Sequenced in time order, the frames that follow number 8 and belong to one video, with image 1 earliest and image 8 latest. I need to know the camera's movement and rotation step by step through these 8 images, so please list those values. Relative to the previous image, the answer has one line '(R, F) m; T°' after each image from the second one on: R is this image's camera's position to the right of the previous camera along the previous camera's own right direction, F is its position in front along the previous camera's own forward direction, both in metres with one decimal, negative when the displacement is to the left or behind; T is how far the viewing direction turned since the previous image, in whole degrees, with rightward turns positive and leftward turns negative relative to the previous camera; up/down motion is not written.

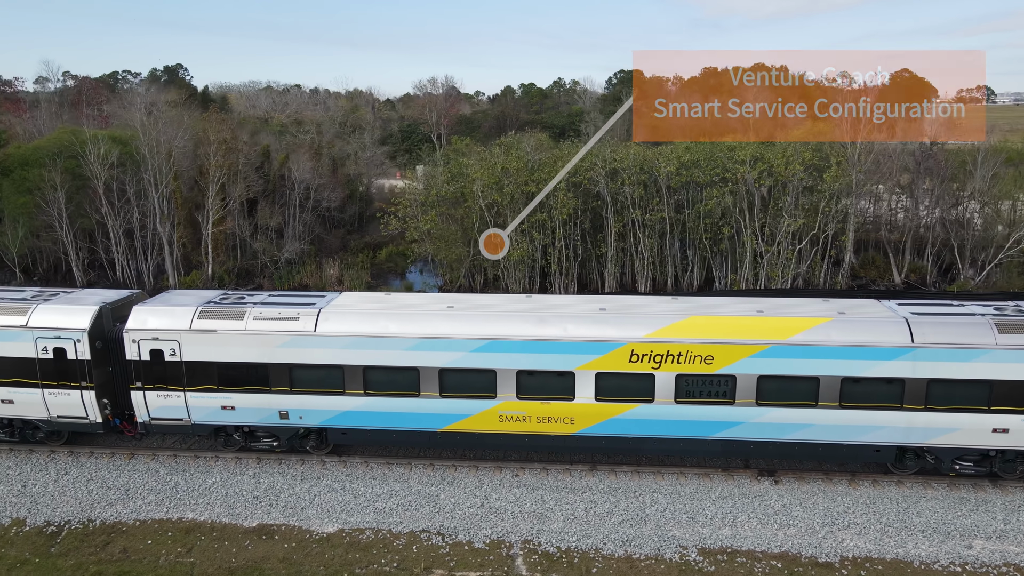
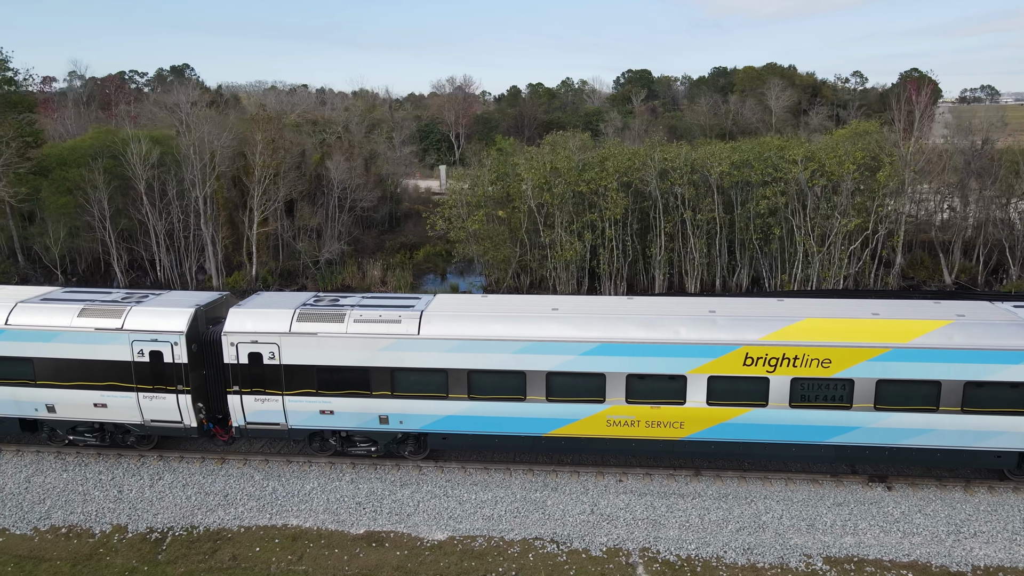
(-1.9, +0.2) m; 0°
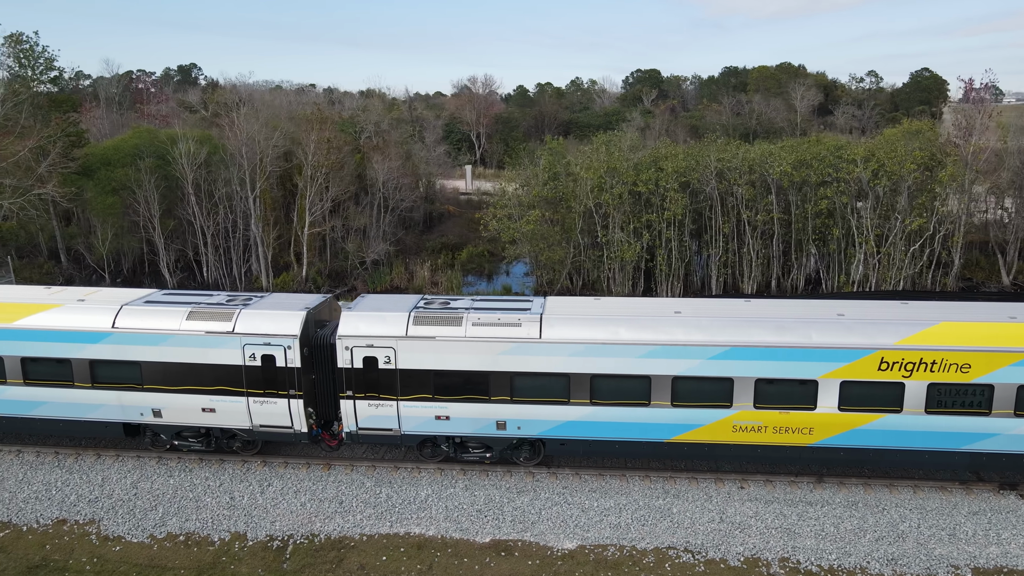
(-2.1, +0.2) m; 0°
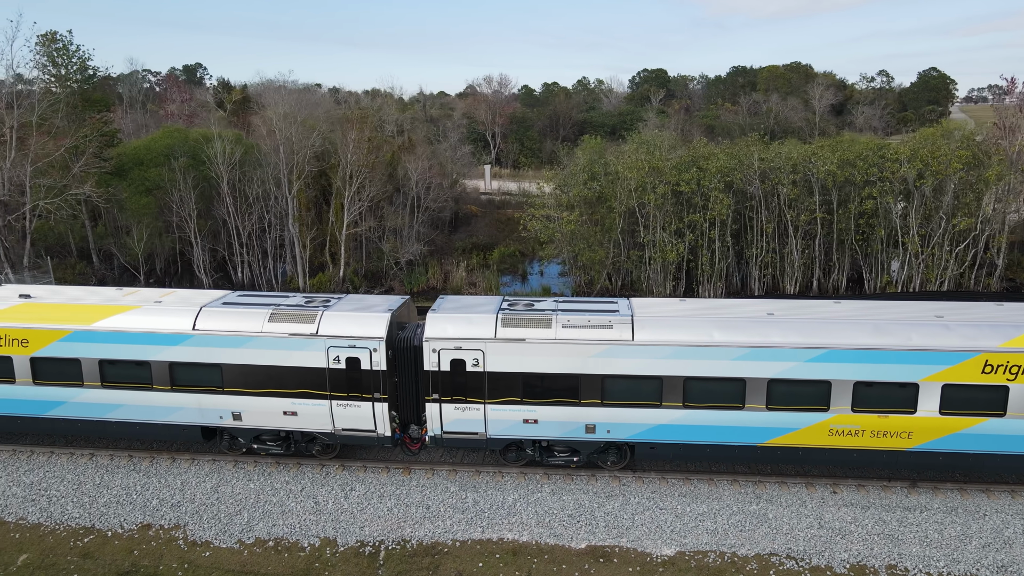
(-1.6, +0.2) m; 0°
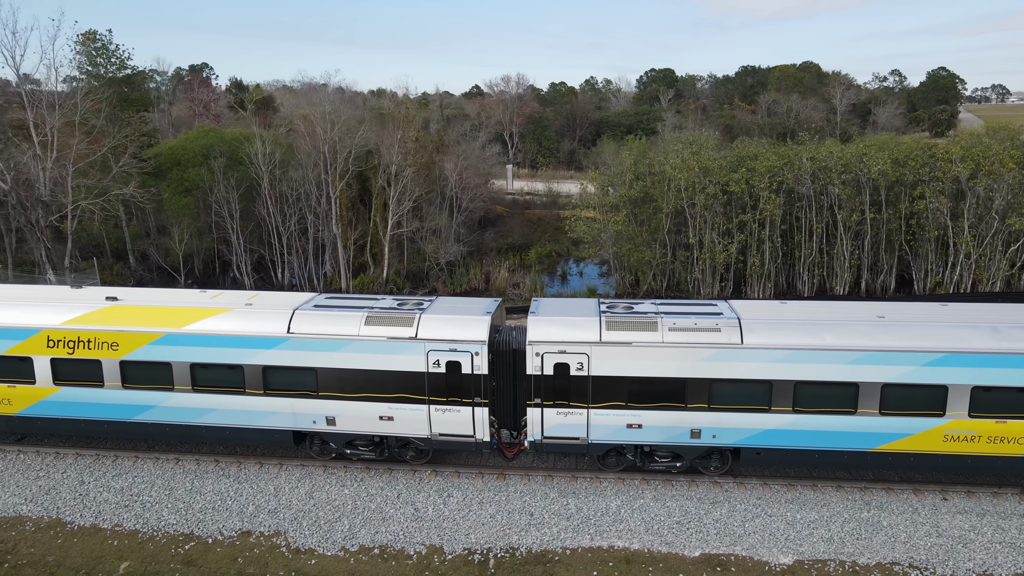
(-1.8, +0.2) m; 0°
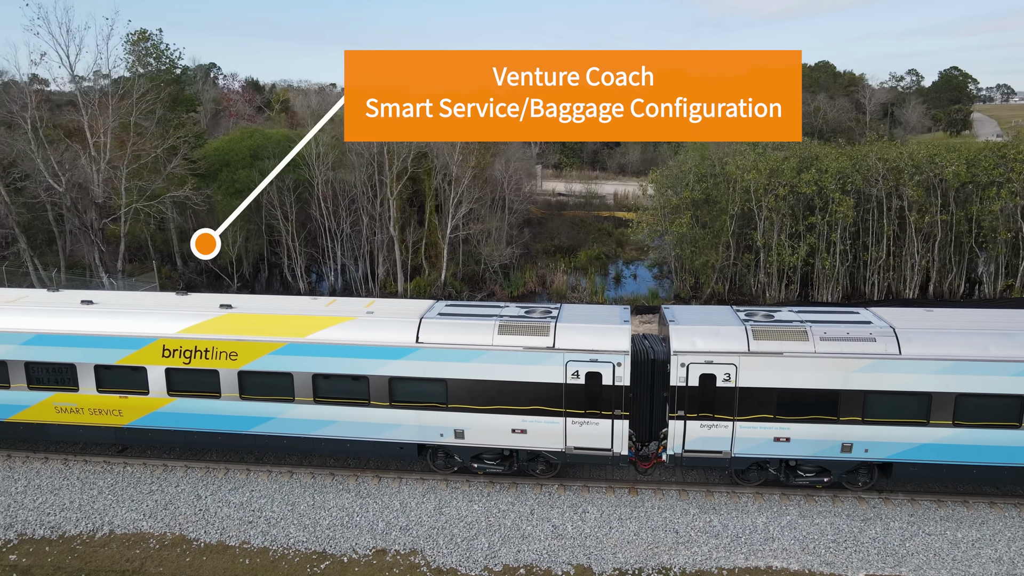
(-2.4, +0.4) m; 0°
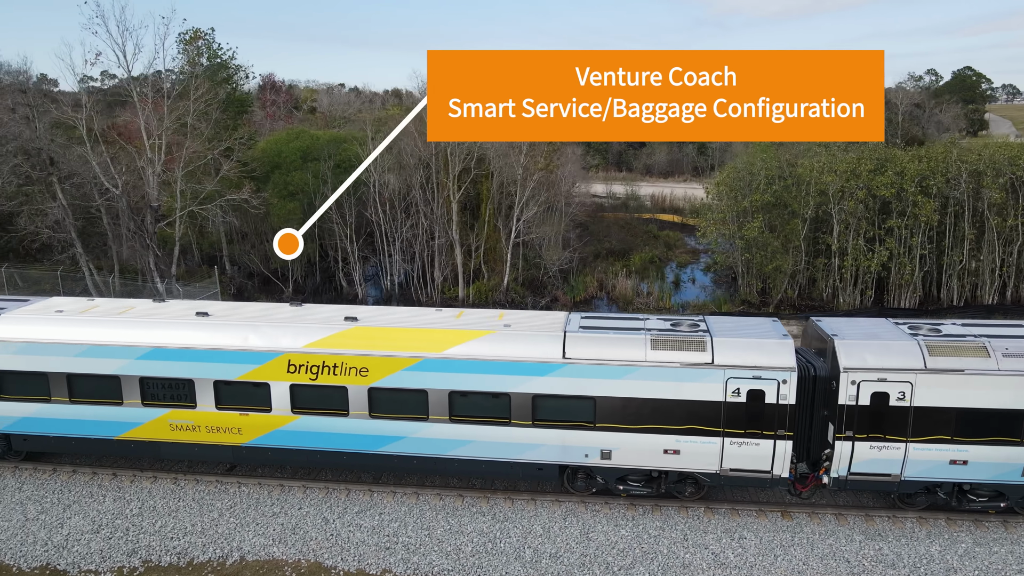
(-2.5, +0.6) m; 0°
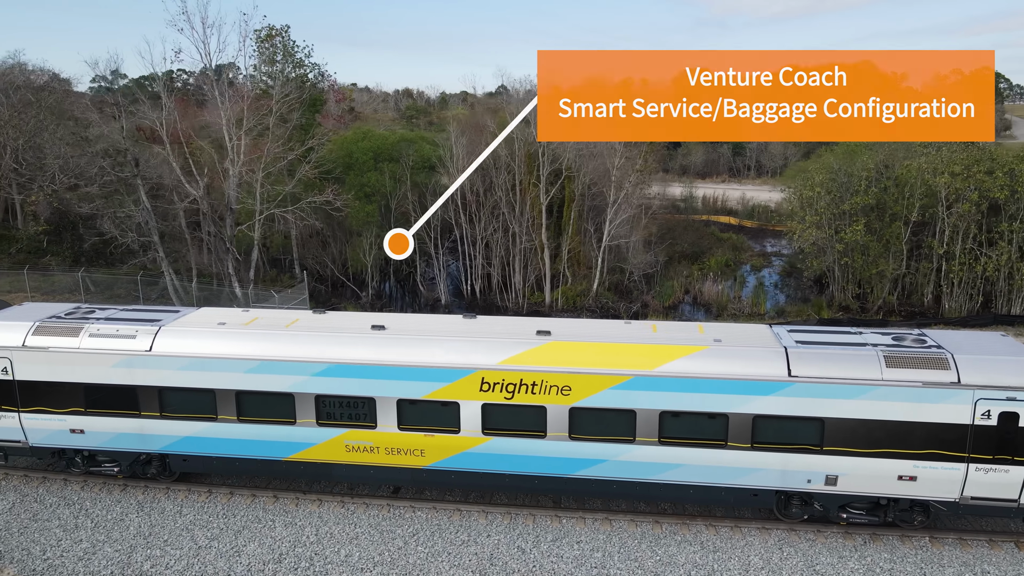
(-3.3, +0.7) m; 0°
